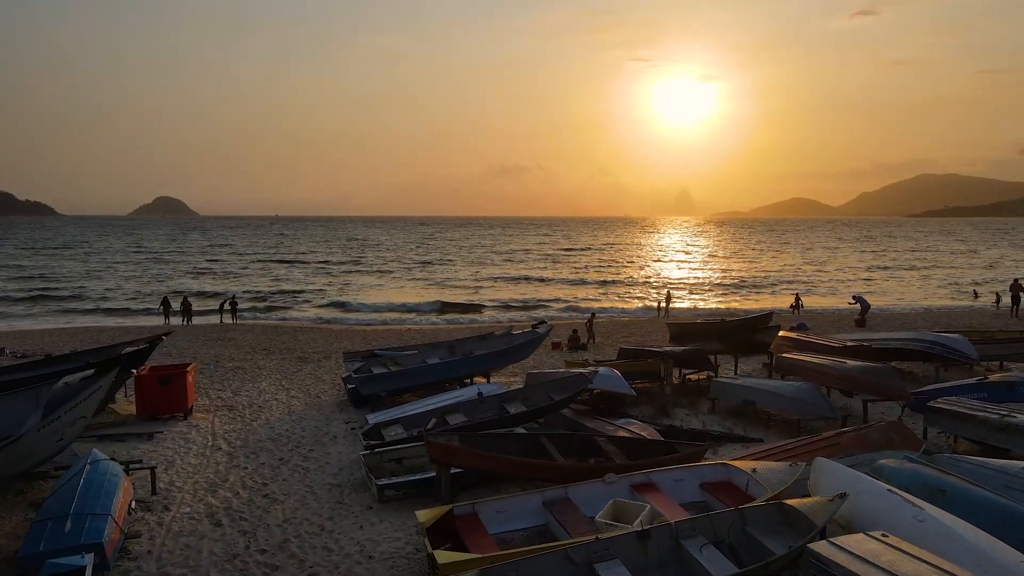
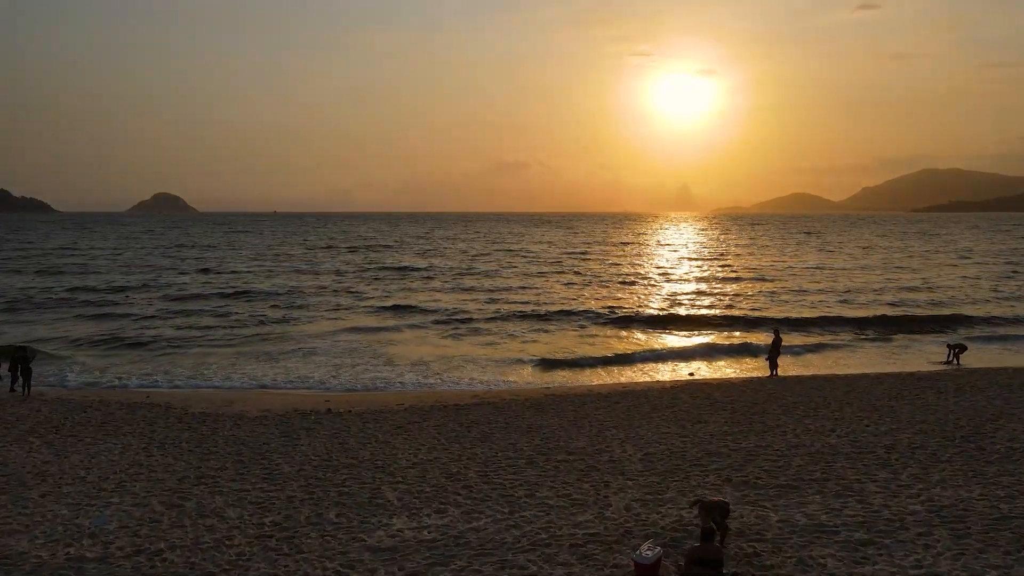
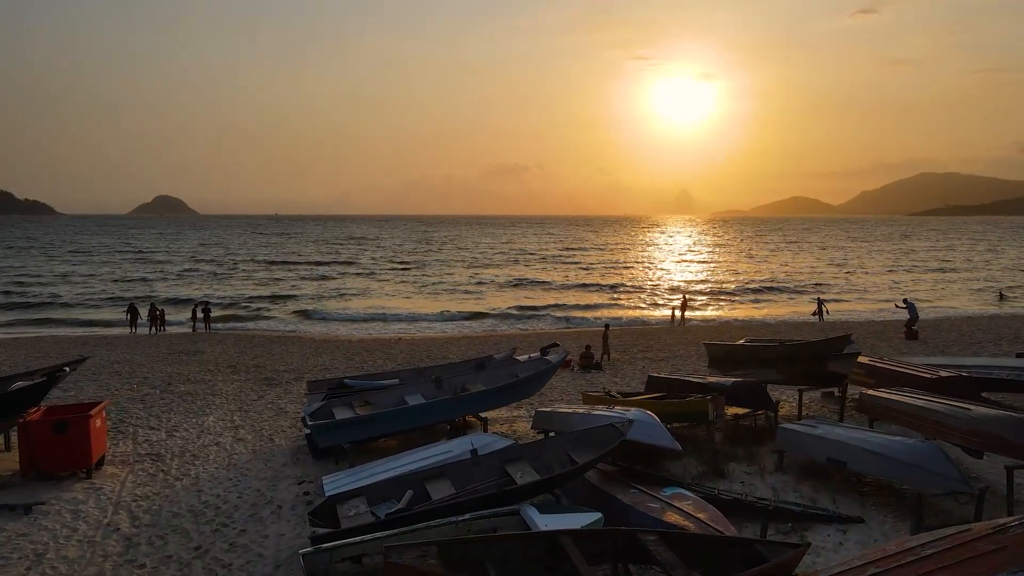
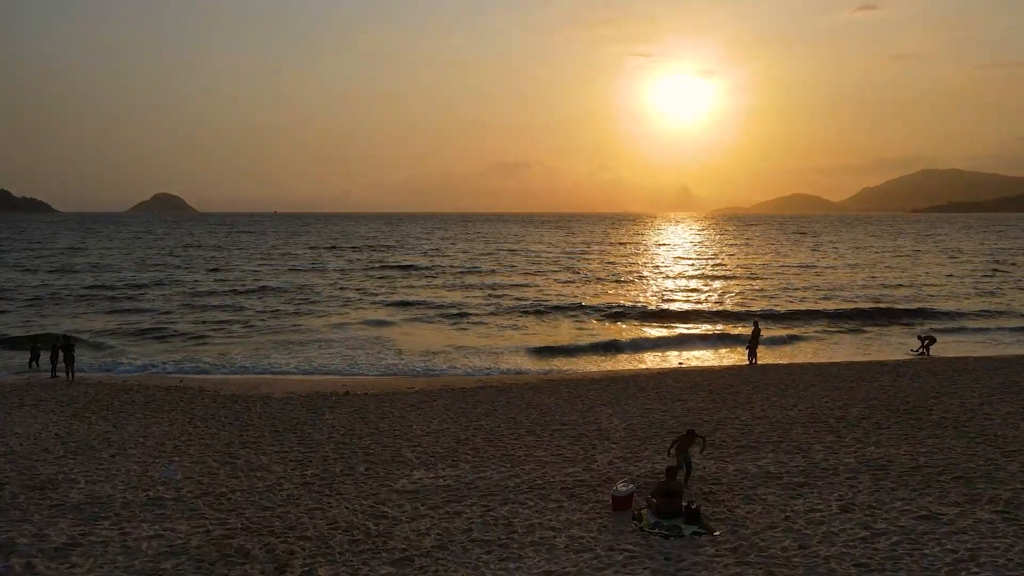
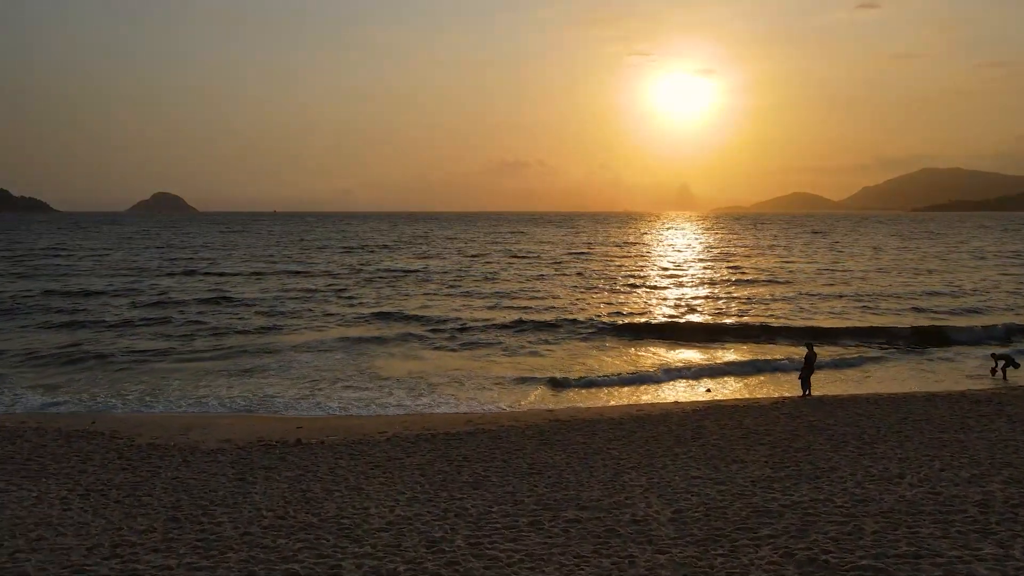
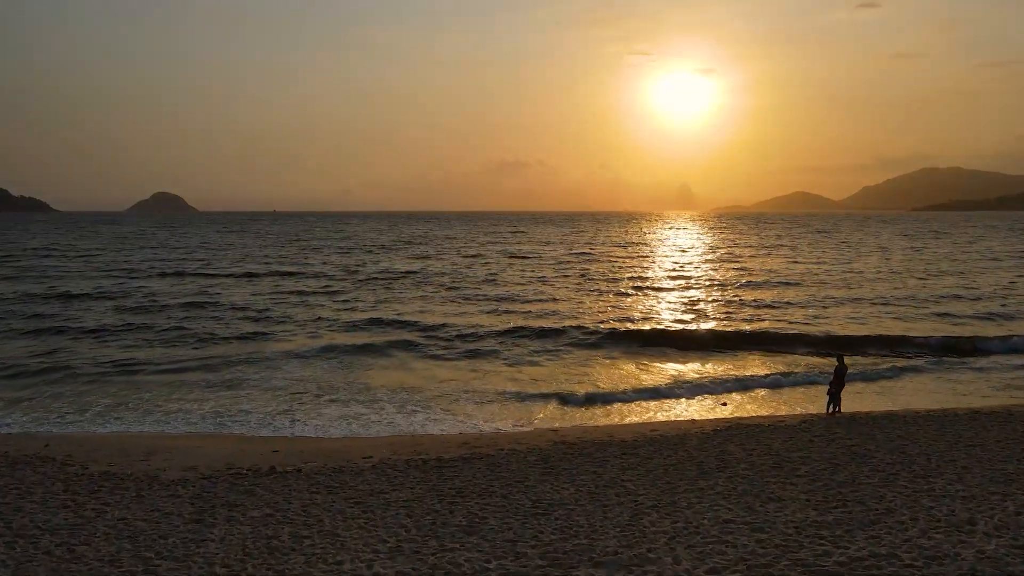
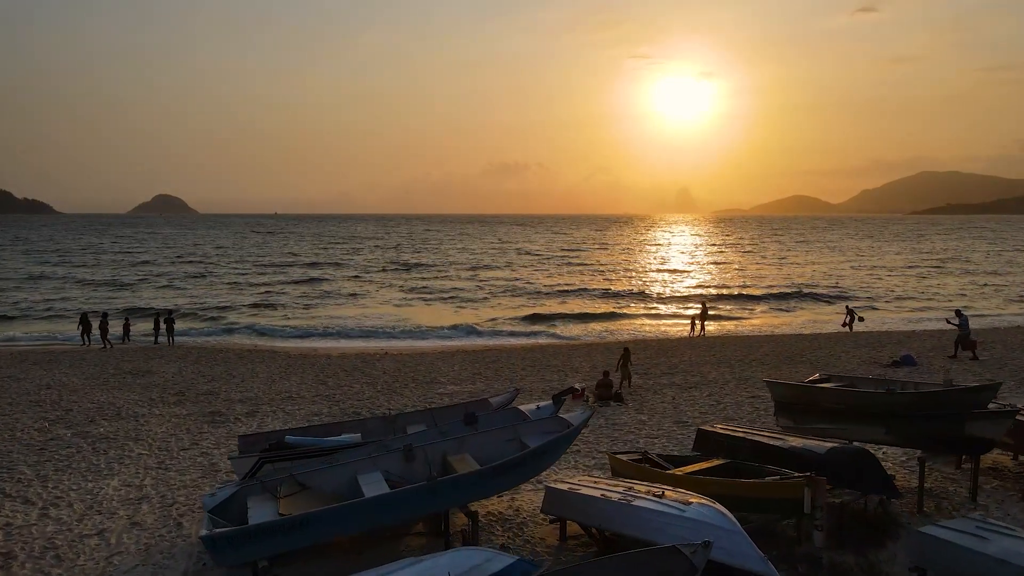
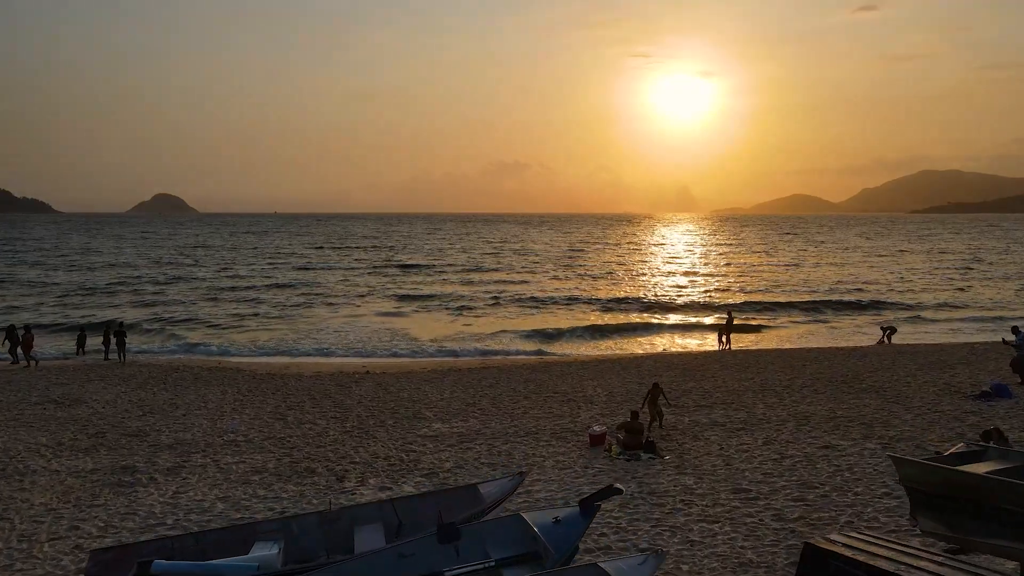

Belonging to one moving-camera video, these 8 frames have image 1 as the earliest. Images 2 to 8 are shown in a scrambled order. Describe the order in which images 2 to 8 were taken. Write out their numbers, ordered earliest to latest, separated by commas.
3, 7, 8, 4, 2, 5, 6
